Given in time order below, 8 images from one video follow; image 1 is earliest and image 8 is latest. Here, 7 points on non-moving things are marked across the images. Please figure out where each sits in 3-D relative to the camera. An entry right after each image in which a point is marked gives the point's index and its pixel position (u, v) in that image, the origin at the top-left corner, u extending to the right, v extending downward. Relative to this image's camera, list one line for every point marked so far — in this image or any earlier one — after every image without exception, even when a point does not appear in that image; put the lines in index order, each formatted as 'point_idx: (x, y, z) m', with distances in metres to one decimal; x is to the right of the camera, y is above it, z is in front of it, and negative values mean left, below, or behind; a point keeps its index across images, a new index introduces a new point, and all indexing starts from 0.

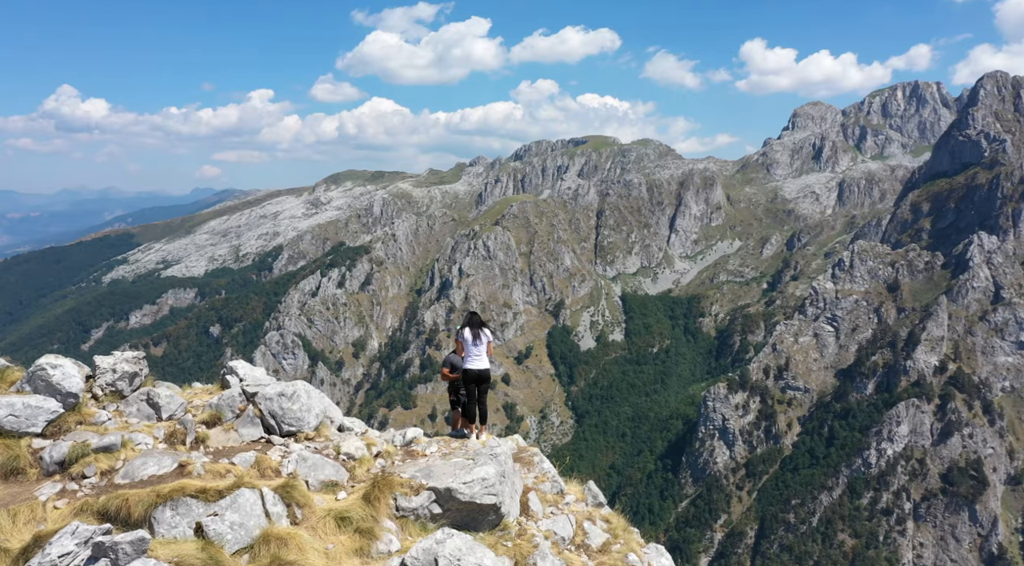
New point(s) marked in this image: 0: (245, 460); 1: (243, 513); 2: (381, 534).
0: (-6.7, -4.4, +18.9) m
1: (-6.0, -5.1, +16.9) m
2: (-3.1, -5.8, +17.7) m
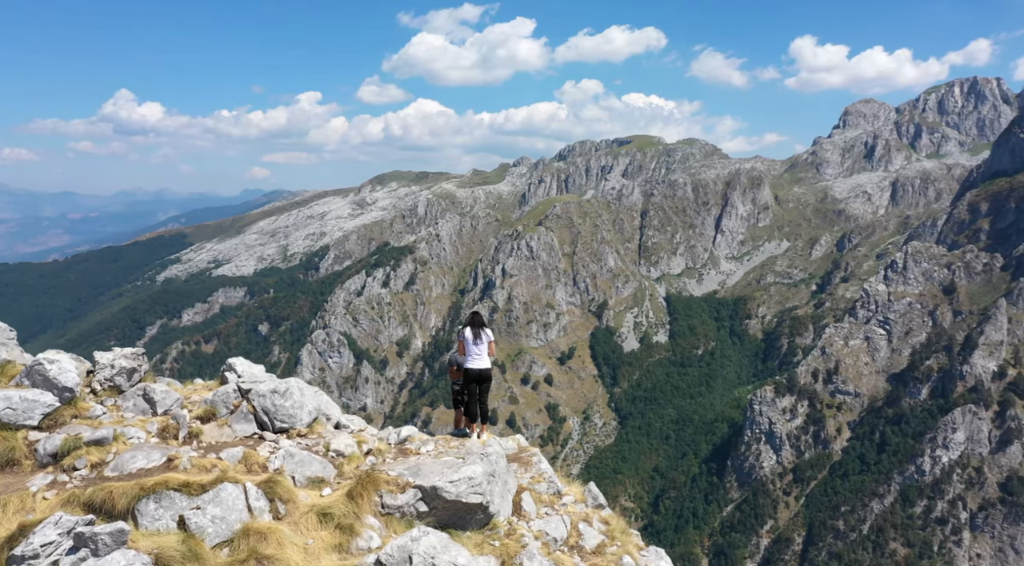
0: (-7.1, -4.3, +19.2) m
1: (-6.5, -5.0, +17.2) m
2: (-3.6, -5.8, +17.9) m
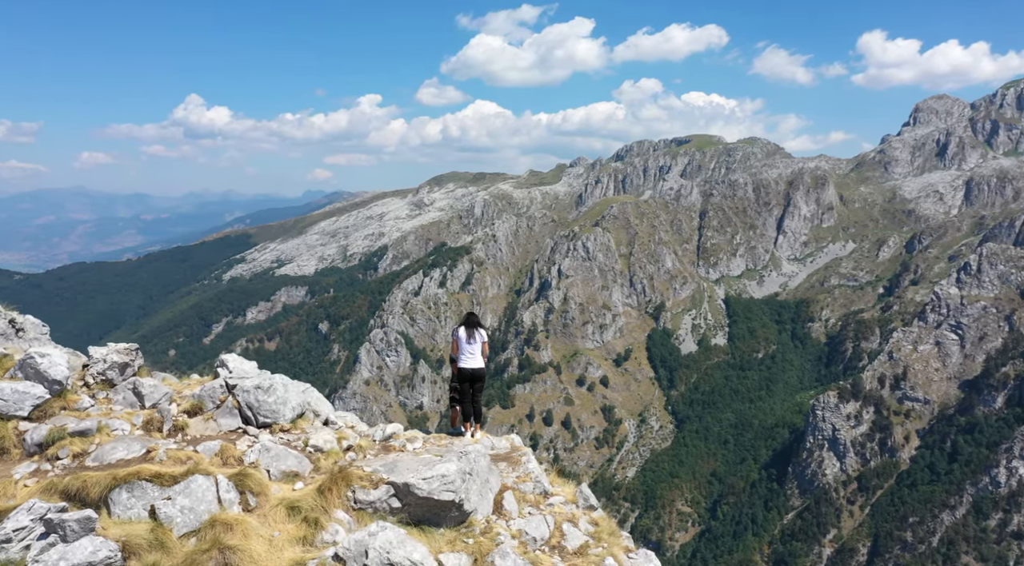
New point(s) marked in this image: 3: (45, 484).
0: (-7.9, -4.3, +19.8) m
1: (-7.4, -5.0, +17.8) m
2: (-4.4, -5.7, +18.2) m
3: (-10.6, -4.6, +17.5) m
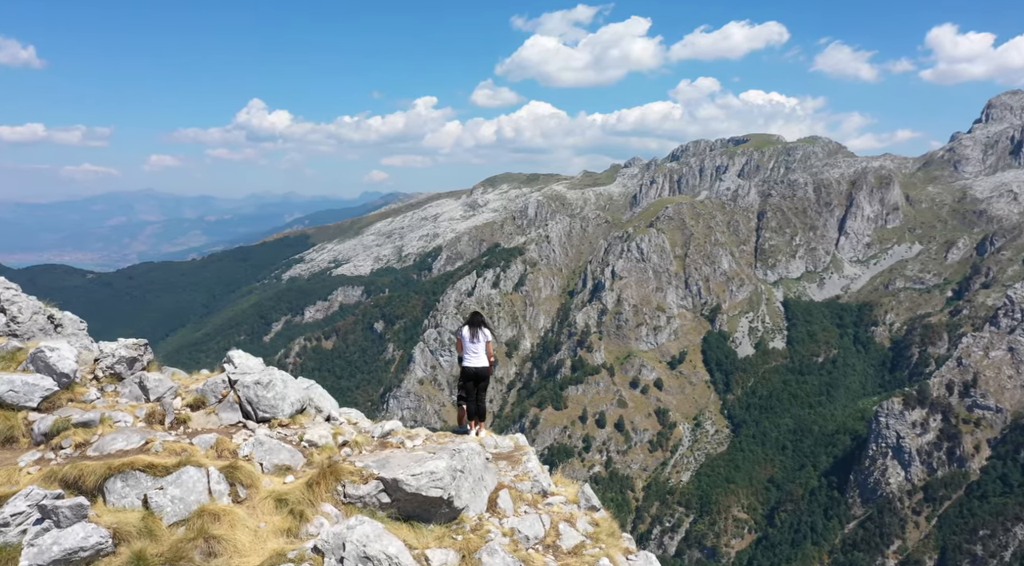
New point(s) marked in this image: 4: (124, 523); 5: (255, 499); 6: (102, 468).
0: (-8.2, -4.2, +20.4) m
1: (-7.9, -4.9, +18.4) m
2: (-4.9, -5.7, +18.6) m
3: (-11.1, -4.5, +18.3) m
4: (-8.8, -5.4, +17.3) m
5: (-6.4, -5.4, +19.0) m
6: (-9.8, -4.4, +18.3) m
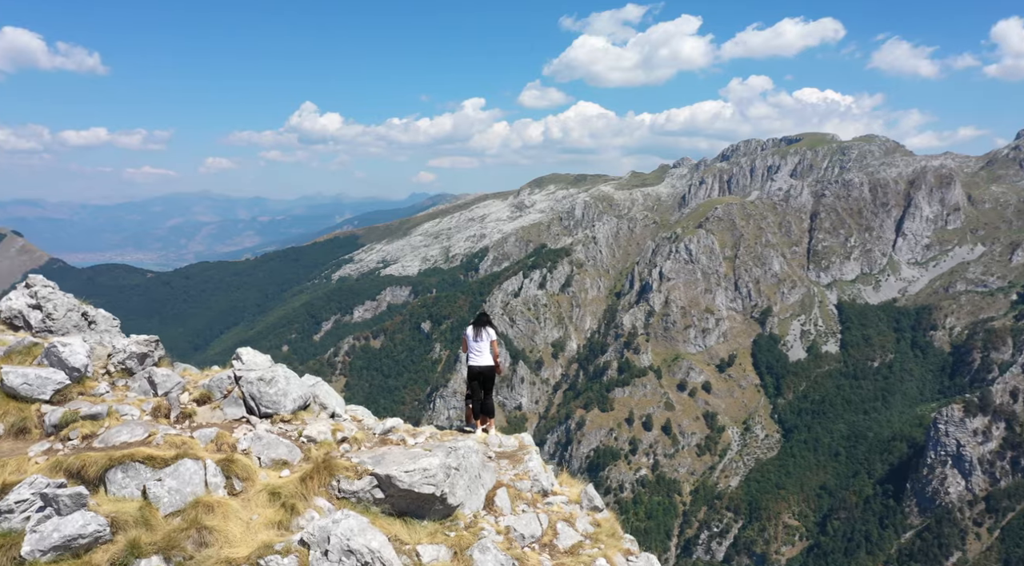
0: (-8.4, -4.2, +21.0) m
1: (-8.2, -4.9, +19.0) m
2: (-5.2, -5.7, +19.1) m
3: (-11.5, -4.5, +19.1) m
4: (-9.2, -5.4, +17.9) m
5: (-6.7, -5.3, +19.5) m
6: (-10.1, -4.4, +19.0) m
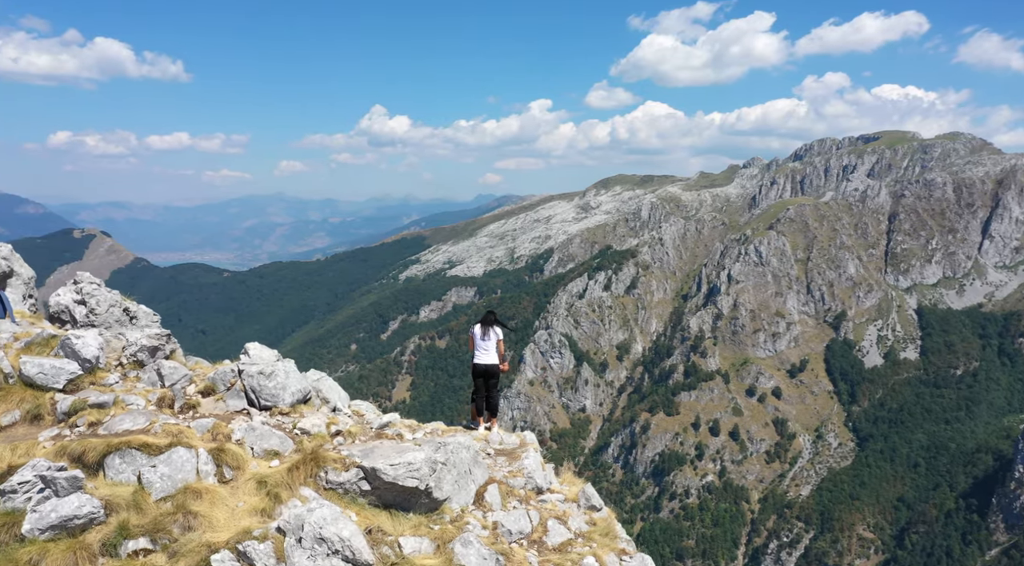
0: (-8.8, -4.1, +22.0) m
1: (-8.8, -4.8, +19.9) m
2: (-5.8, -5.6, +19.8) m
3: (-12.0, -4.3, +20.3) m
4: (-9.8, -5.3, +19.0) m
5: (-7.3, -5.2, +20.3) m
6: (-10.7, -4.3, +20.1) m
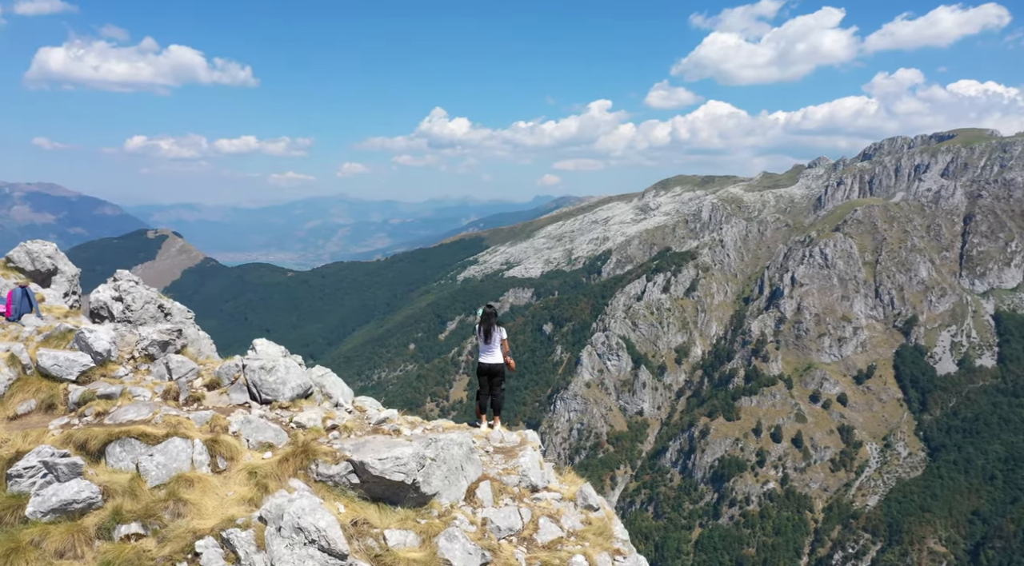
0: (-9.2, -4.0, +22.8) m
1: (-9.3, -4.7, +20.8) m
2: (-6.4, -5.5, +20.4) m
3: (-12.5, -4.2, +21.4) m
4: (-10.4, -5.2, +19.9) m
5: (-7.7, -5.2, +21.1) m
6: (-11.2, -4.2, +21.1) m
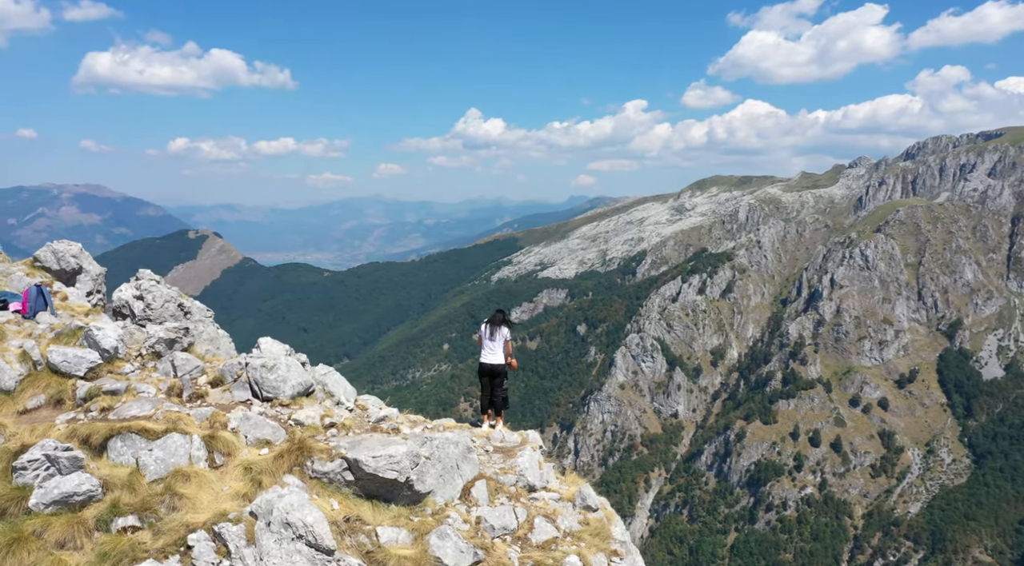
0: (-9.4, -4.0, +23.3) m
1: (-9.6, -4.7, +21.3) m
2: (-6.6, -5.5, +20.8) m
3: (-12.7, -4.2, +22.0) m
4: (-10.7, -5.2, +20.5) m
5: (-8.0, -5.2, +21.5) m
6: (-11.5, -4.2, +21.7) m
